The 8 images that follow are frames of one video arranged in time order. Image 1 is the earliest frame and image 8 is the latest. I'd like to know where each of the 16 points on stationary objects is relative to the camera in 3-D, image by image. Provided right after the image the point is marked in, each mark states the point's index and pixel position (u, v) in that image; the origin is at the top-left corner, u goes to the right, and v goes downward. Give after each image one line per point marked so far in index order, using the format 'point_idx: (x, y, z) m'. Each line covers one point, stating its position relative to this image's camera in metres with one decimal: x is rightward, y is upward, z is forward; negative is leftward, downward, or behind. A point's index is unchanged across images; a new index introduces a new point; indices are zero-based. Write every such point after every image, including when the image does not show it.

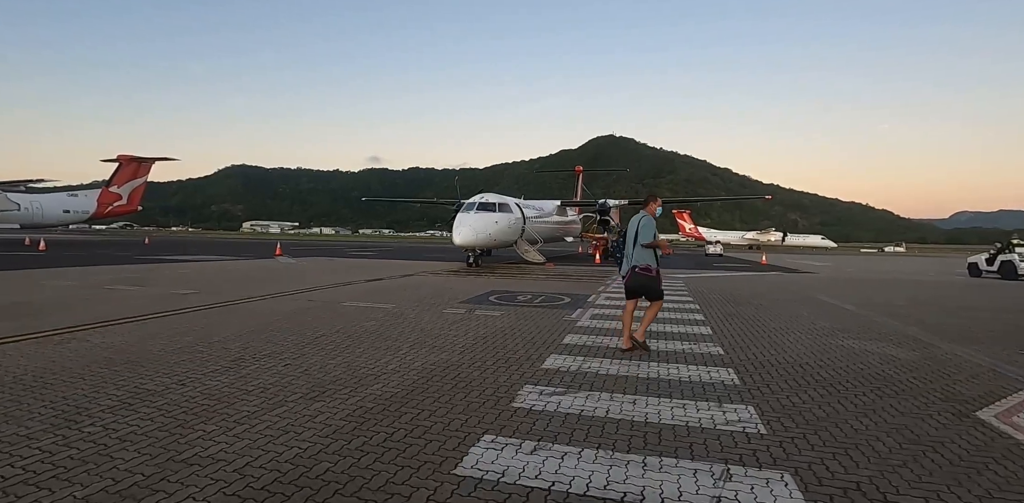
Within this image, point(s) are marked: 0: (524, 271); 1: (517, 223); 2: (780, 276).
0: (+0.3, -0.8, +16.9) m
1: (+0.1, +1.2, +19.8) m
2: (+10.8, -1.0, +18.3) m
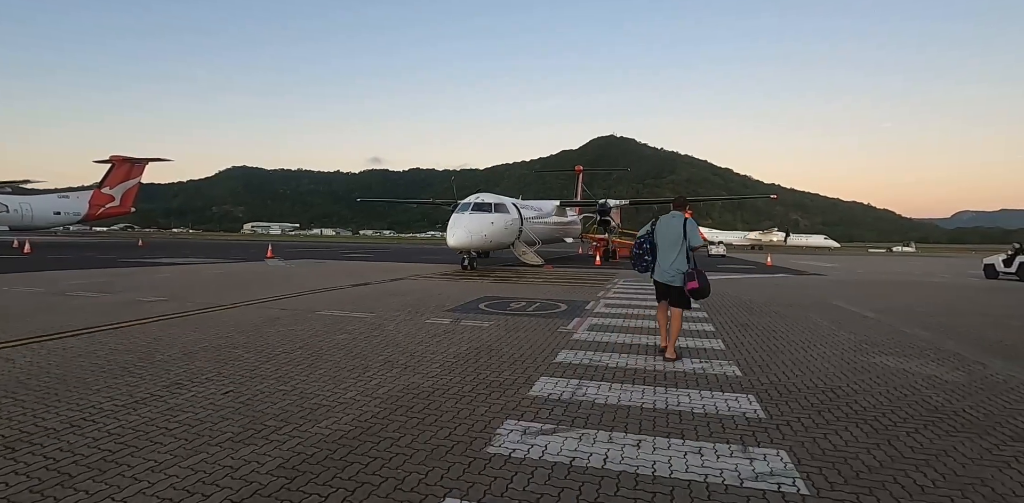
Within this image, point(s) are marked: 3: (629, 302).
0: (+0.2, -0.8, +16.2) m
1: (0.0, +1.1, +19.1) m
2: (+10.7, -1.1, +17.6) m
3: (+2.8, -1.1, +10.8) m
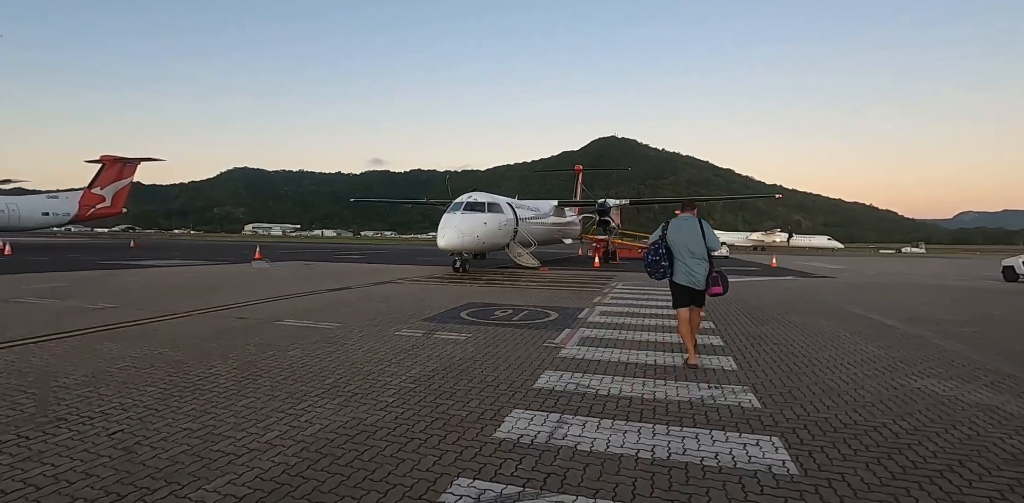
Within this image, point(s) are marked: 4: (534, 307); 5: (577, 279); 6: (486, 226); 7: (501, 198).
0: (0.0, -0.9, +15.4) m
1: (-0.2, +1.1, +18.3) m
2: (+10.4, -1.1, +16.8) m
3: (+2.6, -1.1, +10.0) m
4: (+0.4, -1.0, +9.3) m
5: (+2.3, -1.0, +15.6) m
6: (-1.0, +0.9, +17.0) m
7: (-0.5, +2.2, +18.9) m
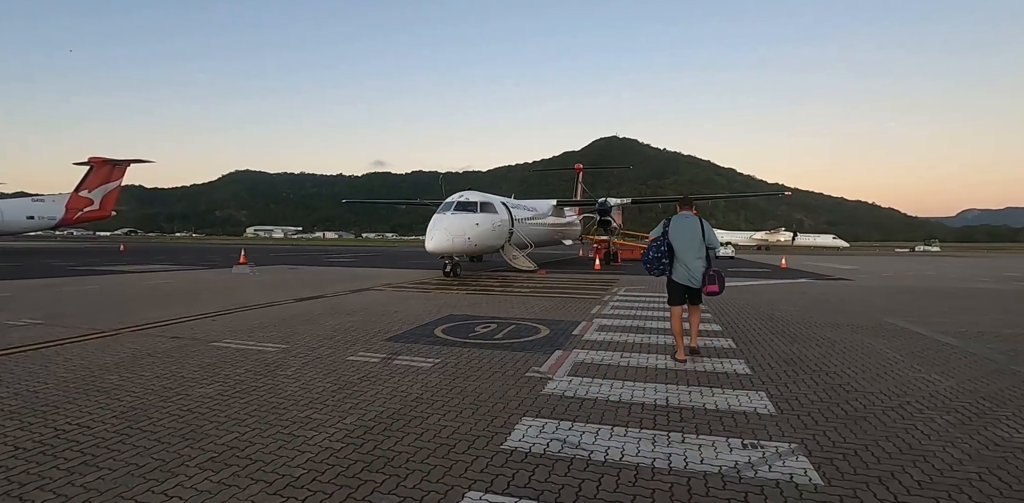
0: (-0.2, -1.0, +14.3) m
1: (-0.4, +1.0, +17.2) m
2: (+10.3, -1.1, +15.7) m
3: (+2.4, -1.2, +8.9) m
4: (+0.2, -1.1, +8.2) m
5: (+2.1, -1.0, +14.6) m
6: (-1.2, +0.8, +15.9) m
7: (-0.7, +2.1, +17.8) m
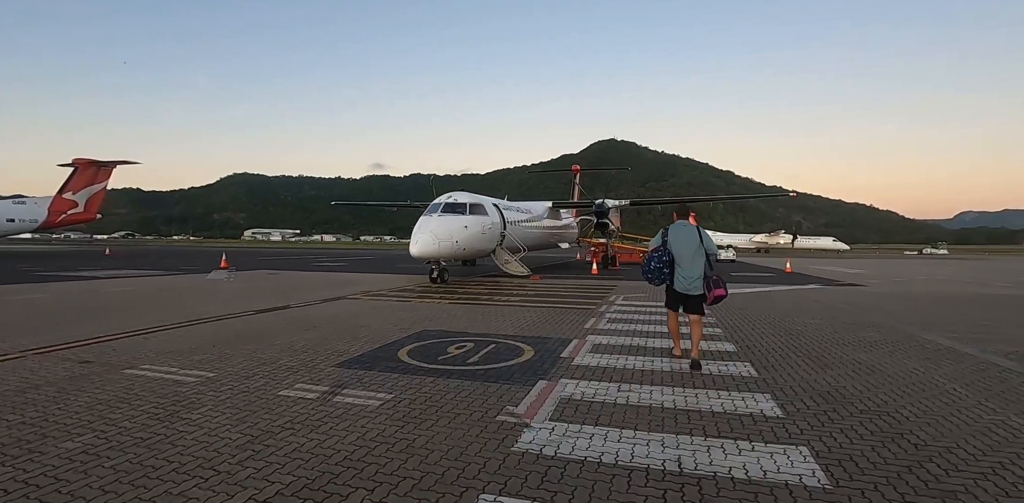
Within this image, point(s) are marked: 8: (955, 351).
0: (-0.5, -1.1, +13.4) m
1: (-0.7, +0.8, +16.3) m
2: (+10.0, -1.3, +14.7) m
3: (+2.1, -1.3, +8.0) m
4: (-0.1, -1.2, +7.3) m
5: (+1.8, -1.2, +13.6) m
6: (-1.5, +0.7, +15.0) m
7: (-1.0, +1.9, +16.9) m
8: (+7.1, -1.7, +7.6) m
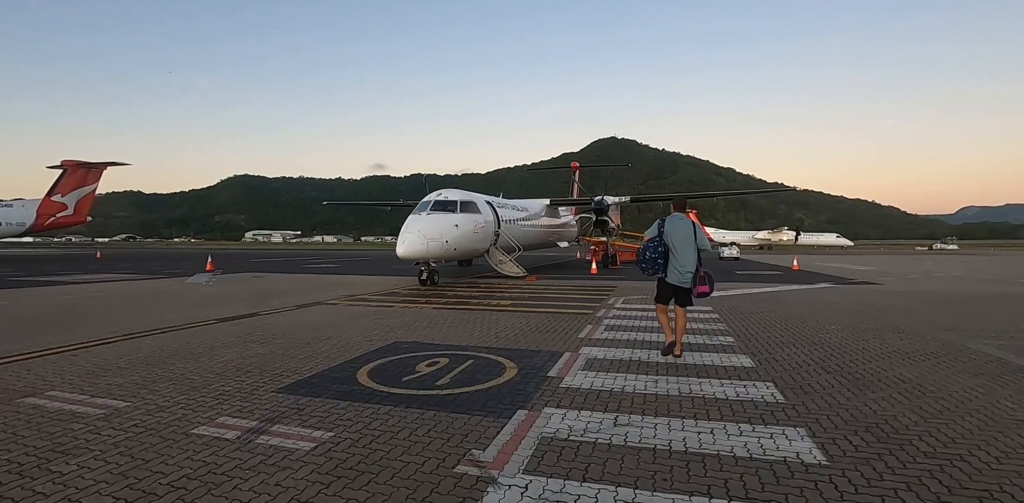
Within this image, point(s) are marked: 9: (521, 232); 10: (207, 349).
0: (-0.7, -1.1, +12.6) m
1: (-0.9, +0.8, +15.5) m
2: (+9.8, -1.2, +13.9) m
3: (+1.9, -1.3, +7.2) m
4: (-0.3, -1.2, +6.5) m
5: (+1.6, -1.1, +12.8) m
6: (-1.7, +0.7, +14.2) m
7: (-1.2, +1.9, +16.1) m
8: (+6.9, -1.6, +6.8) m
9: (+0.4, +0.8, +19.3) m
10: (-3.7, -1.2, +5.6) m
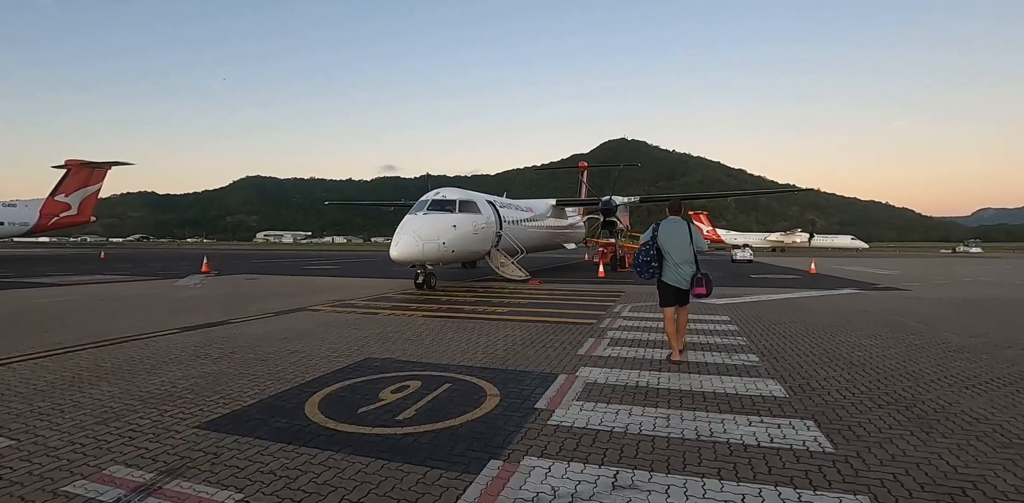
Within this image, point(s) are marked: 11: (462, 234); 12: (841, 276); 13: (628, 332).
0: (-0.7, -1.2, +11.8) m
1: (-0.8, +0.8, +14.8) m
2: (+9.8, -1.3, +13.0) m
3: (+1.8, -1.3, +6.4) m
4: (-0.4, -1.2, +5.7) m
5: (+1.6, -1.2, +12.0) m
6: (-1.6, +0.6, +13.4) m
7: (-1.1, +1.8, +15.3) m
8: (+6.7, -1.7, +5.9) m
9: (+0.5, +0.7, +18.6) m
10: (-3.8, -1.2, +4.9) m
11: (-1.5, +0.5, +13.7) m
12: (+13.9, -1.0, +19.5) m
13: (+1.7, -1.3, +6.9) m
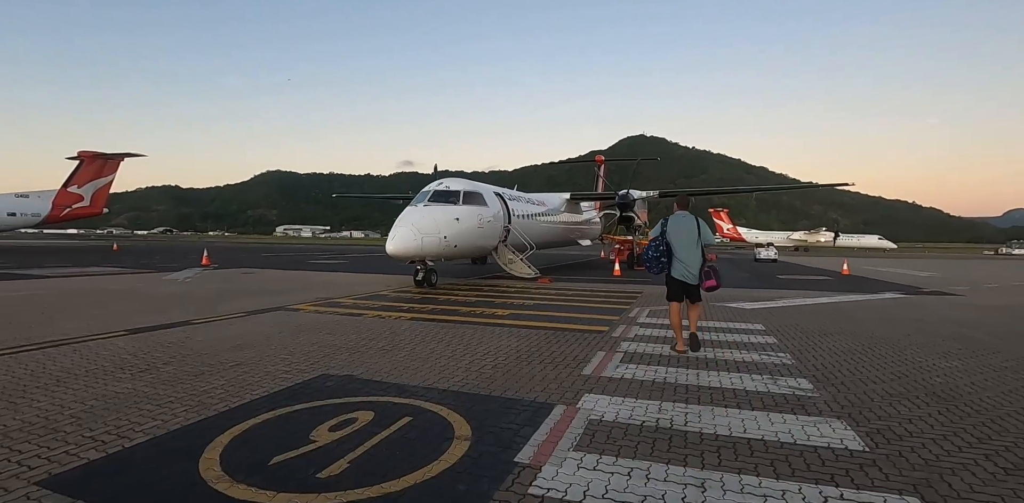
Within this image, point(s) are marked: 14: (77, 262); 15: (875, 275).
0: (-0.6, -1.0, +10.9) m
1: (-0.6, +0.9, +13.8) m
2: (+10.0, -1.3, +11.6) m
3: (+1.7, -1.3, +5.3) m
4: (-0.5, -1.2, +4.7) m
5: (+1.7, -1.1, +11.0) m
6: (-1.4, +0.8, +12.5) m
7: (-0.8, +2.0, +14.3) m
8: (+6.6, -1.7, +4.7) m
9: (+0.9, +0.9, +17.5) m
10: (-3.9, -1.1, +4.1) m
11: (-1.3, +0.6, +12.7) m
12: (+14.3, -1.0, +18.0) m
13: (+1.7, -1.2, +5.9) m
14: (-18.8, -0.6, +20.0) m
15: (+15.8, -1.0, +19.9) m
